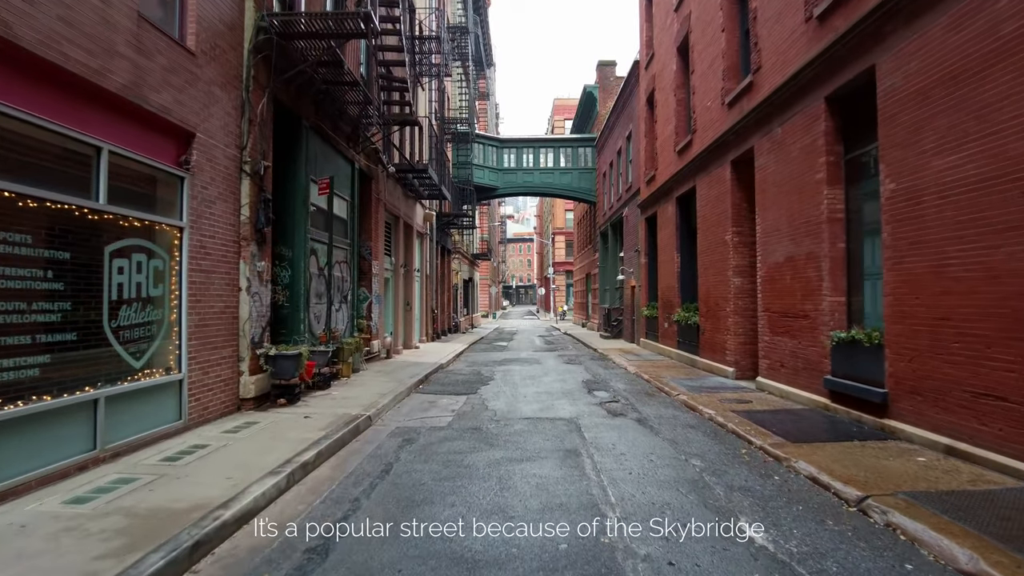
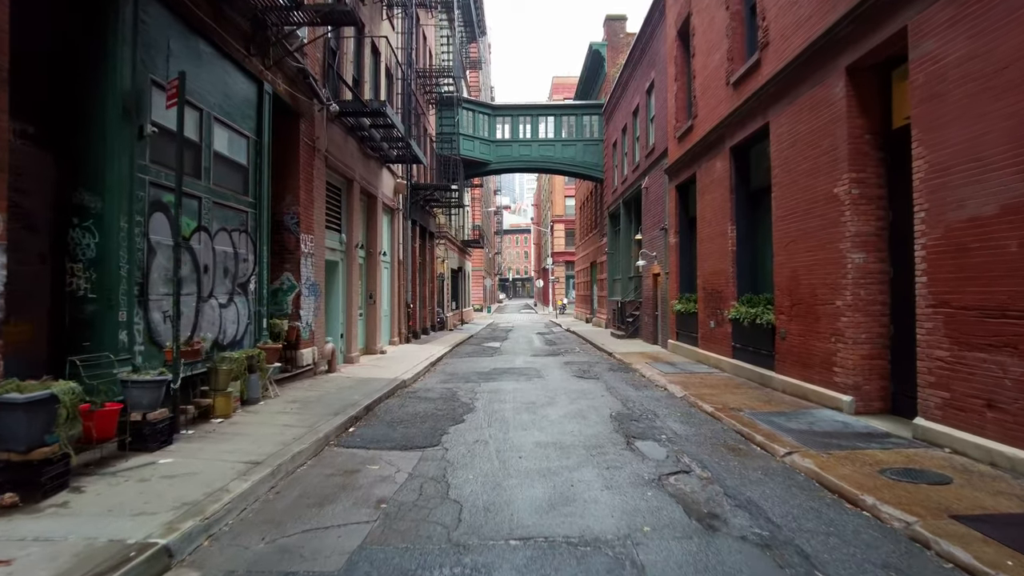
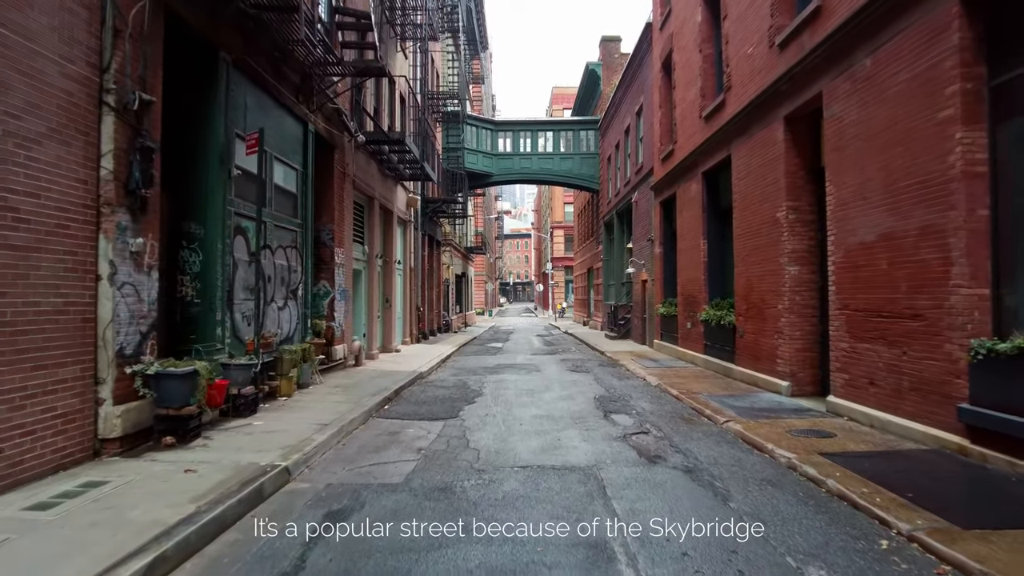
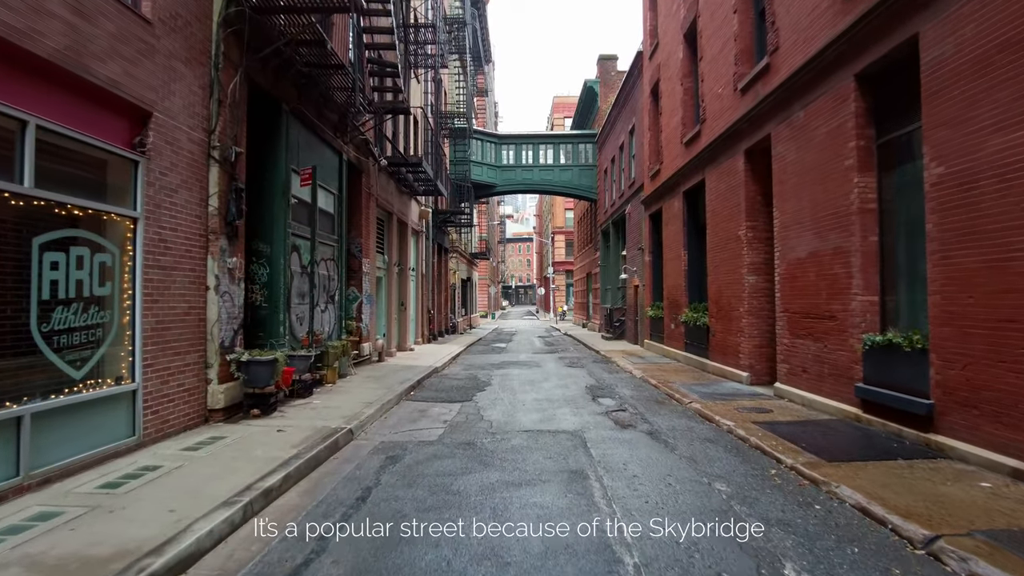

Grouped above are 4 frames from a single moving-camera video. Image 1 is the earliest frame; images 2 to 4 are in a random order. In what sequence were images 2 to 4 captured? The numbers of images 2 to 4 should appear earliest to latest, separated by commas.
4, 3, 2
